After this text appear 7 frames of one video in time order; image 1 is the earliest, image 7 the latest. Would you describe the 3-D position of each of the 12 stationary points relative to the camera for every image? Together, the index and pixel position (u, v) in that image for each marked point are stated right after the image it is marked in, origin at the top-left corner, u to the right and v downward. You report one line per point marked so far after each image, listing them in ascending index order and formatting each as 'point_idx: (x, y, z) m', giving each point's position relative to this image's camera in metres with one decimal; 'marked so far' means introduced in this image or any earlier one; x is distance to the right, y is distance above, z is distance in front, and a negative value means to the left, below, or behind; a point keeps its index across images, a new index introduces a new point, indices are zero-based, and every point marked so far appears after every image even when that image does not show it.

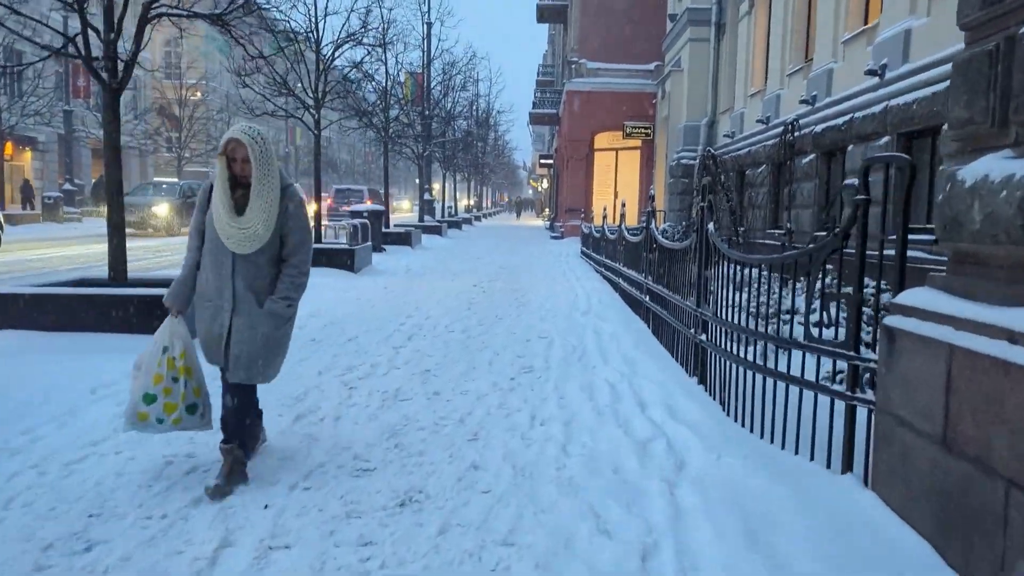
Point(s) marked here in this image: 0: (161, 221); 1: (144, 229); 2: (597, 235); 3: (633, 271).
0: (-8.0, +1.5, +18.1) m
1: (-8.3, +1.3, +18.2) m
2: (+1.7, +1.0, +16.0) m
3: (+1.5, +0.2, +10.2) m
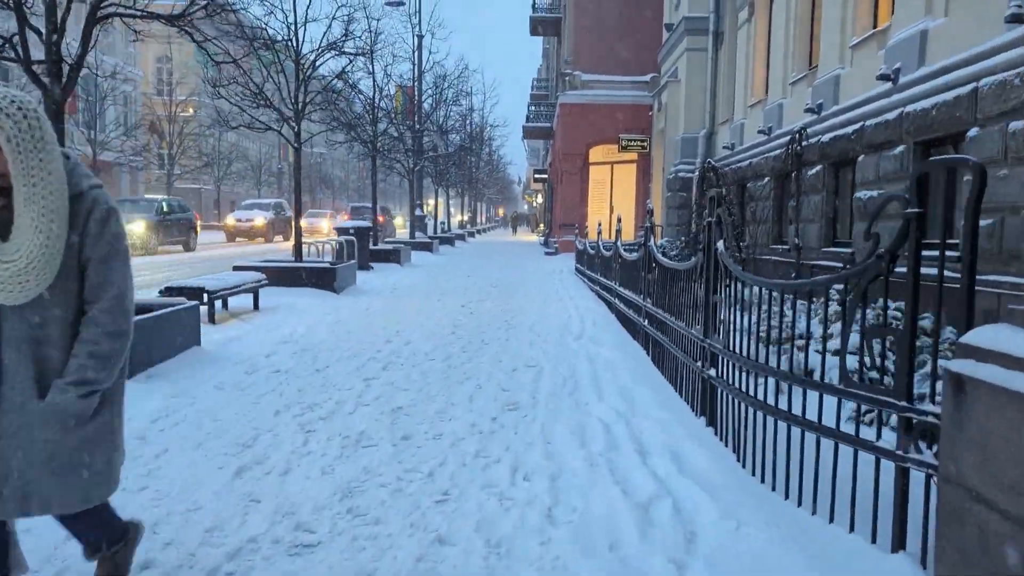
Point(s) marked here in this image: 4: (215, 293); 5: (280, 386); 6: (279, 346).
0: (-8.2, +1.1, +17.4) m
1: (-8.4, +0.9, +17.5) m
2: (+1.5, +0.7, +15.3) m
3: (+1.4, 0.0, +9.5) m
4: (-3.4, -0.1, +9.4) m
5: (-1.8, -0.8, +6.3) m
6: (-2.3, -0.6, +8.1) m
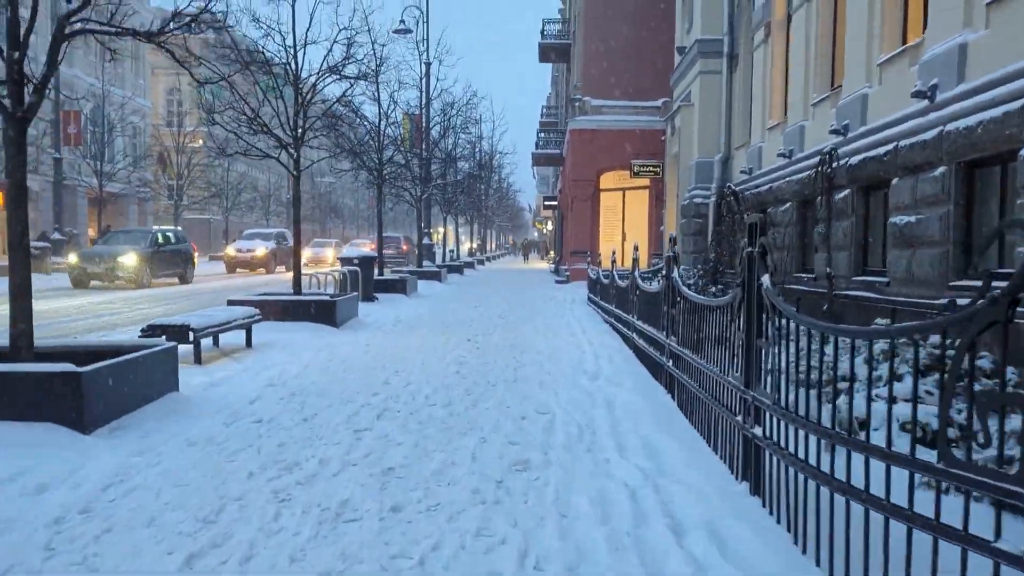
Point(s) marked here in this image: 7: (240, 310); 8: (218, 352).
0: (-8.0, +0.4, +16.8) m
1: (-8.2, +0.2, +16.9) m
2: (+1.7, +0.1, +14.6) m
3: (+1.5, -0.4, +8.8) m
4: (-3.3, -0.5, +8.7) m
5: (-1.7, -1.0, +5.6) m
6: (-2.2, -0.9, +7.4) m
7: (-3.3, -0.3, +10.2) m
8: (-3.5, -0.8, +9.8) m
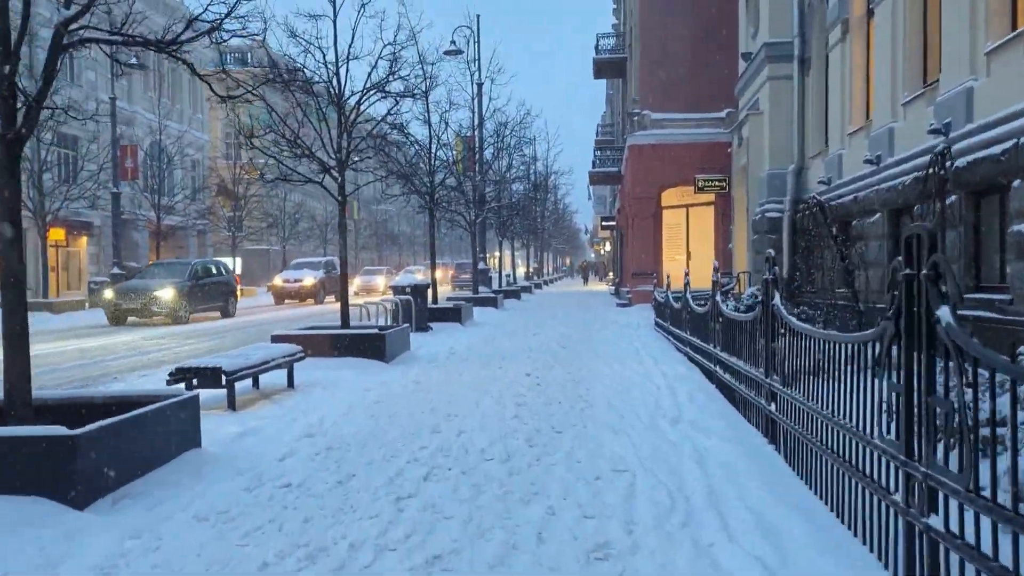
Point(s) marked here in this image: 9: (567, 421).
0: (-6.8, -0.3, +16.3) m
1: (-7.0, -0.5, +16.4) m
2: (+2.7, -0.3, +13.4) m
3: (+2.1, -0.6, +7.6) m
4: (-2.7, -0.8, +7.9) m
5: (-1.3, -1.3, +4.7) m
6: (-1.7, -1.2, +6.5) m
7: (-2.6, -0.7, +9.3) m
8: (-2.8, -1.2, +9.0) m
9: (+0.5, -1.2, +7.1) m
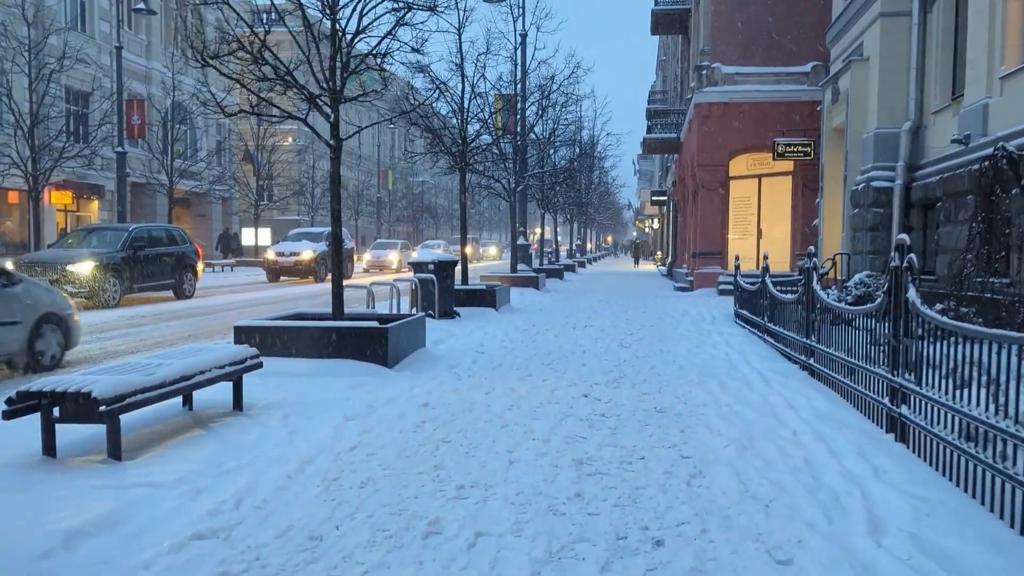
0: (-6.1, +0.1, +13.5) m
1: (-6.3, 0.0, +13.6) m
2: (+3.3, -0.1, +10.1) m
3: (+2.4, -0.6, +4.4) m
4: (-2.3, -0.7, +4.9) m
5: (-1.1, -1.3, +1.6) m
6: (-1.4, -1.1, +3.5) m
7: (-2.2, -0.5, +6.3) m
8: (-2.4, -1.0, +6.0) m
9: (+0.7, -1.1, +3.9) m
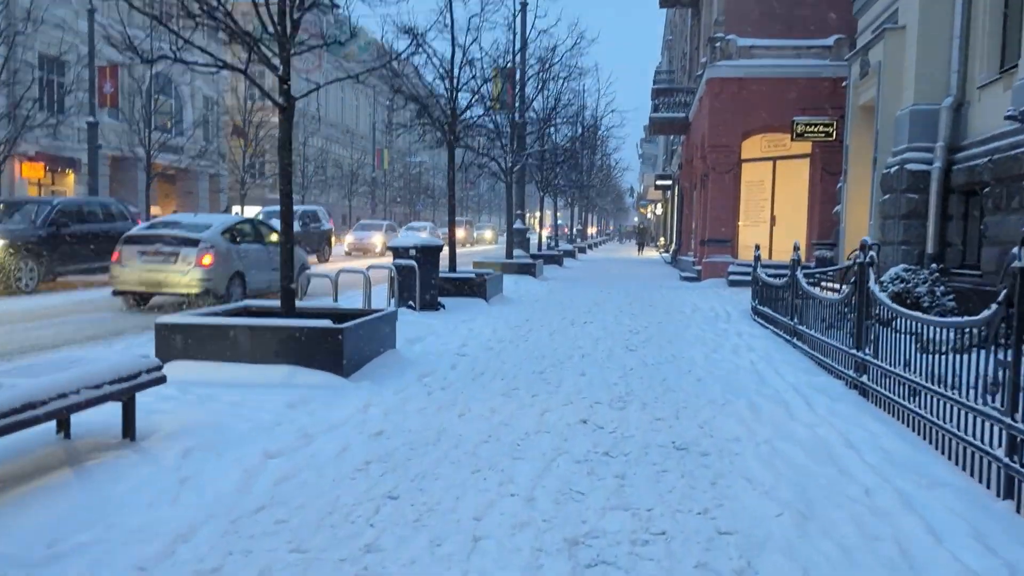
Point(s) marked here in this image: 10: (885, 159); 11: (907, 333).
0: (-6.2, +0.4, +11.9) m
1: (-6.4, +0.2, +12.1) m
2: (+3.2, 0.0, +8.6) m
3: (+2.3, -0.7, +2.9) m
4: (-2.5, -0.6, +3.4) m
5: (-1.3, -1.3, +0.1) m
6: (-1.6, -1.2, +2.0) m
7: (-2.4, -0.4, +4.8) m
8: (-2.5, -0.9, +4.5) m
9: (+0.6, -1.1, +2.4) m
10: (+6.6, +2.3, +14.7) m
11: (+2.7, -0.3, +5.7) m
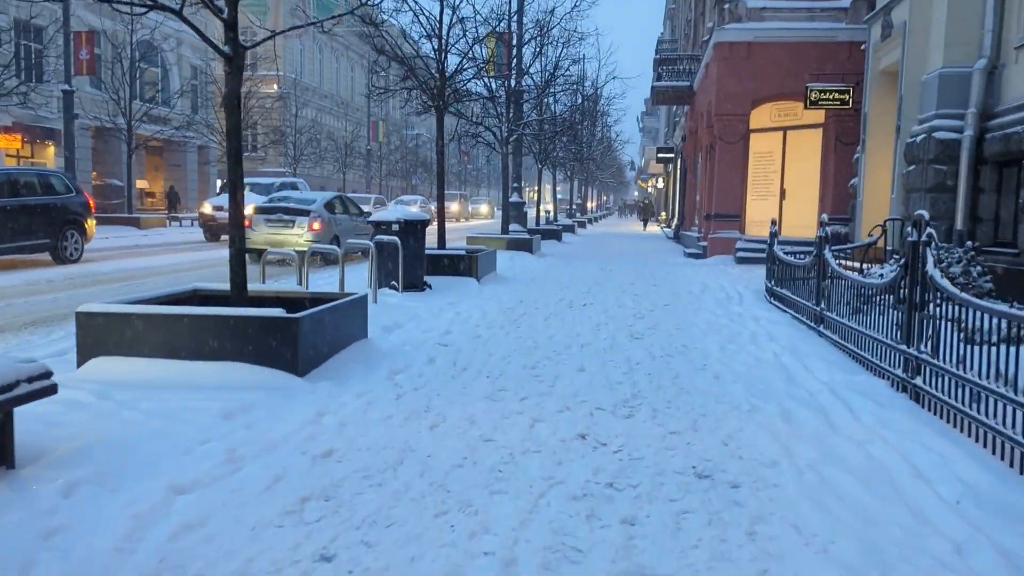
0: (-6.3, +0.7, +10.9) m
1: (-6.5, +0.5, +11.0) m
2: (+3.1, +0.1, +7.6) m
3: (+2.2, -0.7, +1.9) m
4: (-2.6, -0.6, +2.4) m
5: (-1.4, -1.4, -0.9) m
6: (-1.7, -1.2, +1.0) m
7: (-2.4, -0.4, +3.8) m
8: (-2.6, -0.9, +3.5) m
9: (+0.5, -1.2, +1.4) m
10: (+6.5, +2.6, +13.6) m
11: (+2.6, -0.2, +4.7) m
